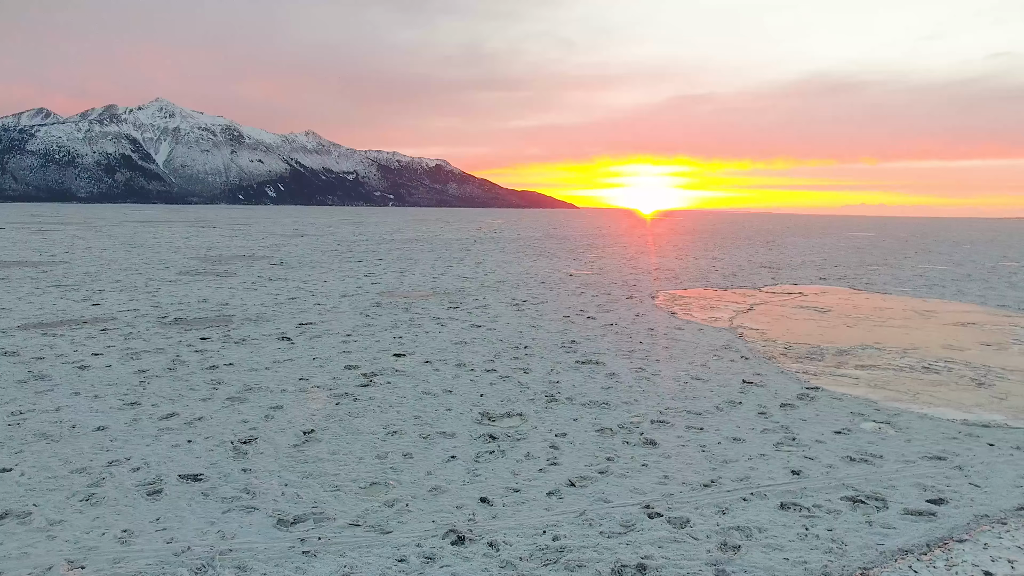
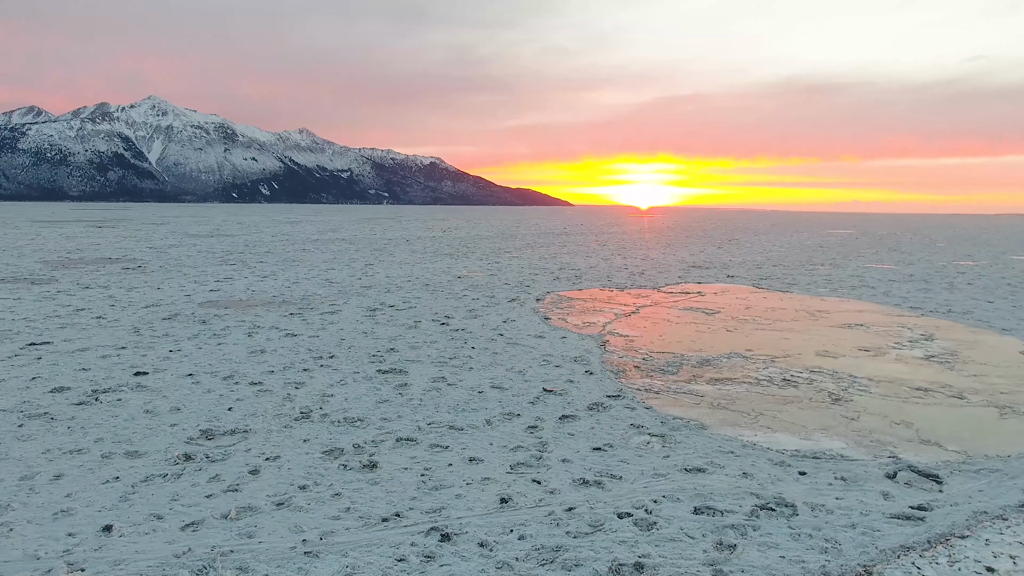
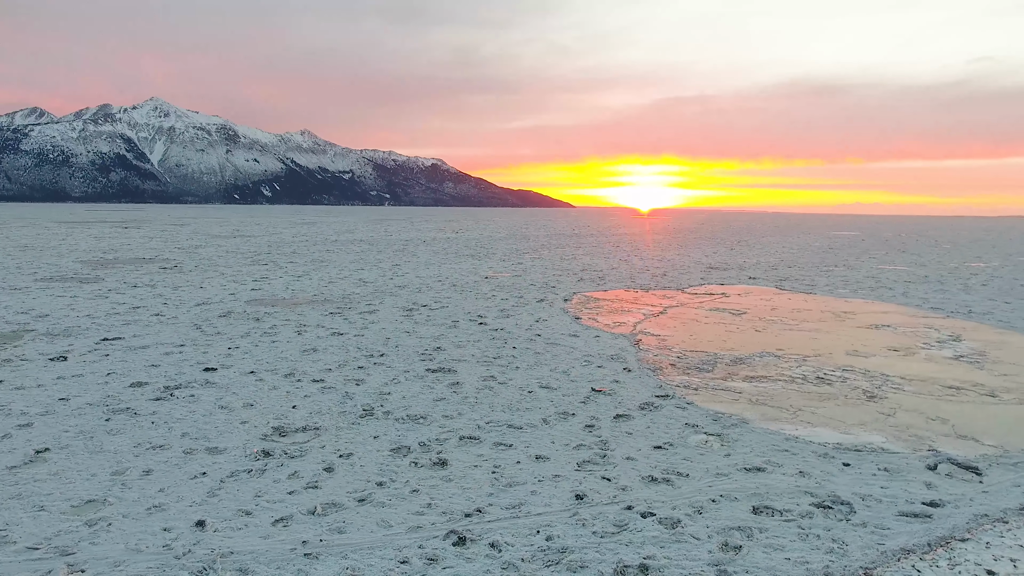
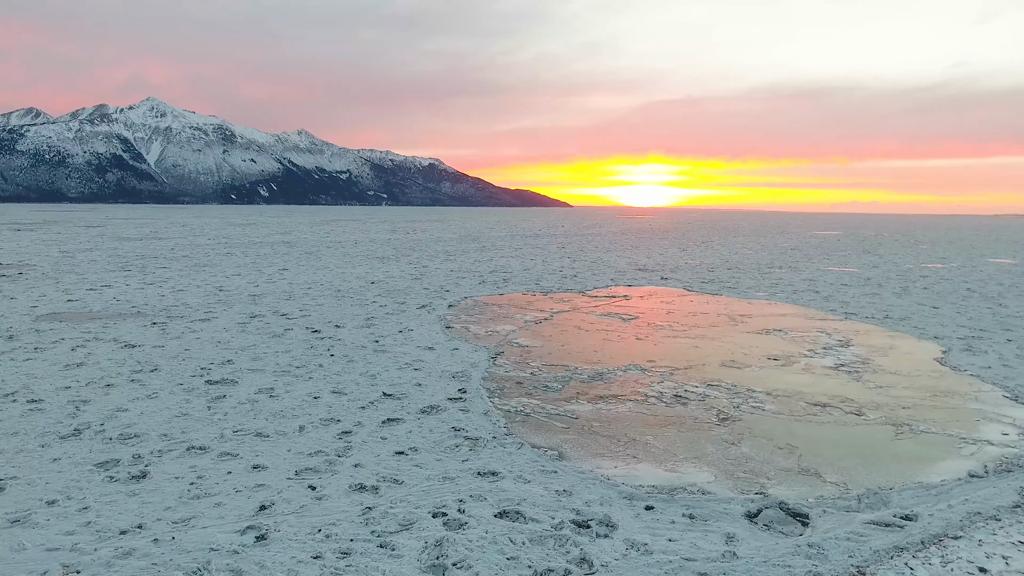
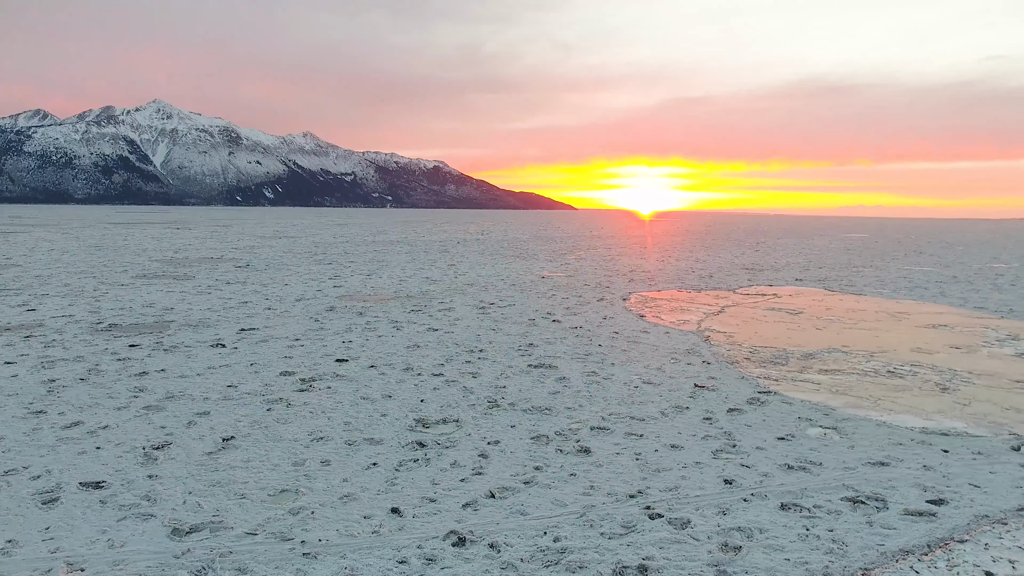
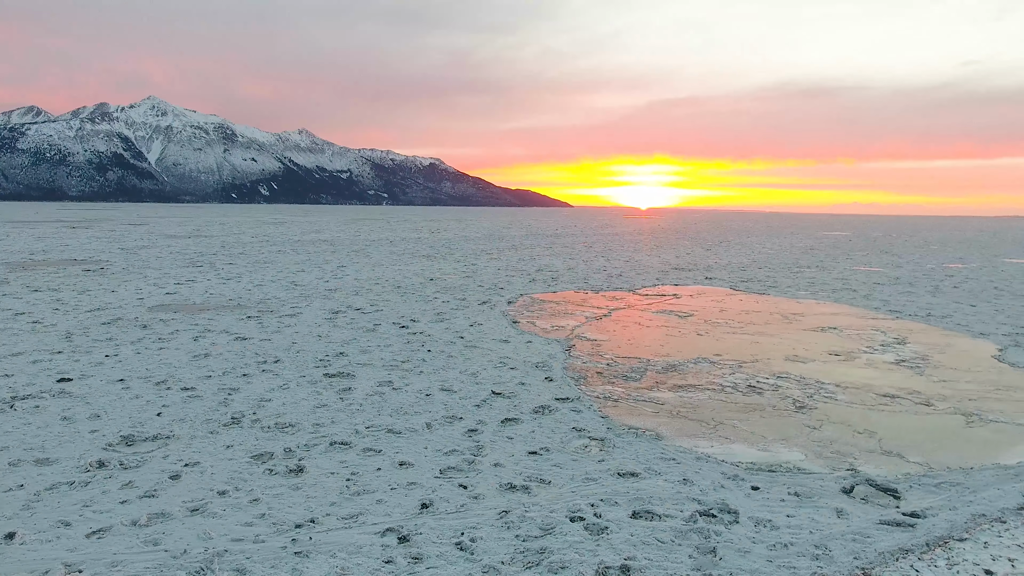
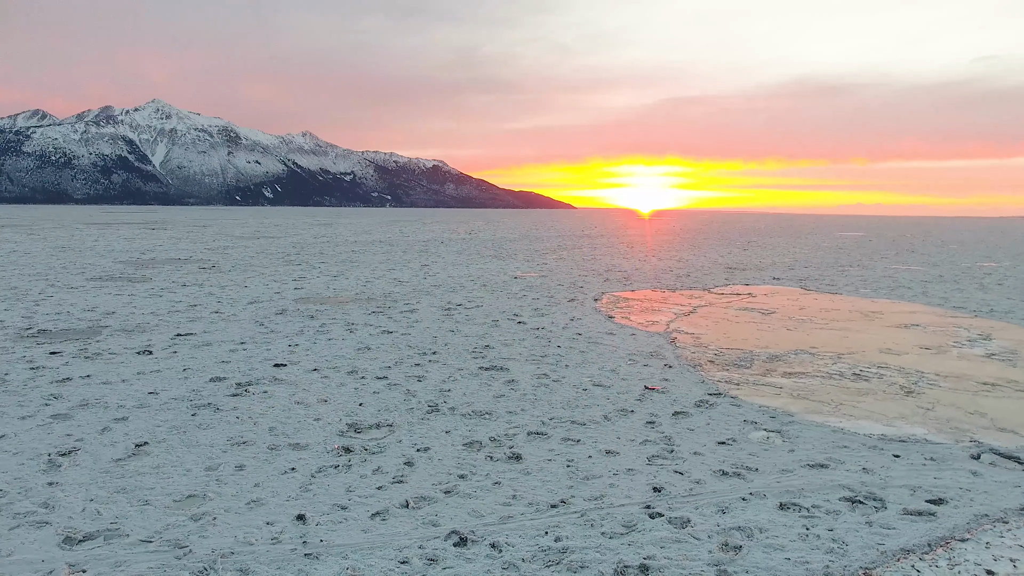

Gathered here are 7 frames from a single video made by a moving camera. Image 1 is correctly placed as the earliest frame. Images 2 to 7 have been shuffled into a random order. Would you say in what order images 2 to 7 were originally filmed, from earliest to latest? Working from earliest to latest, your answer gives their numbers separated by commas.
5, 7, 3, 2, 6, 4
